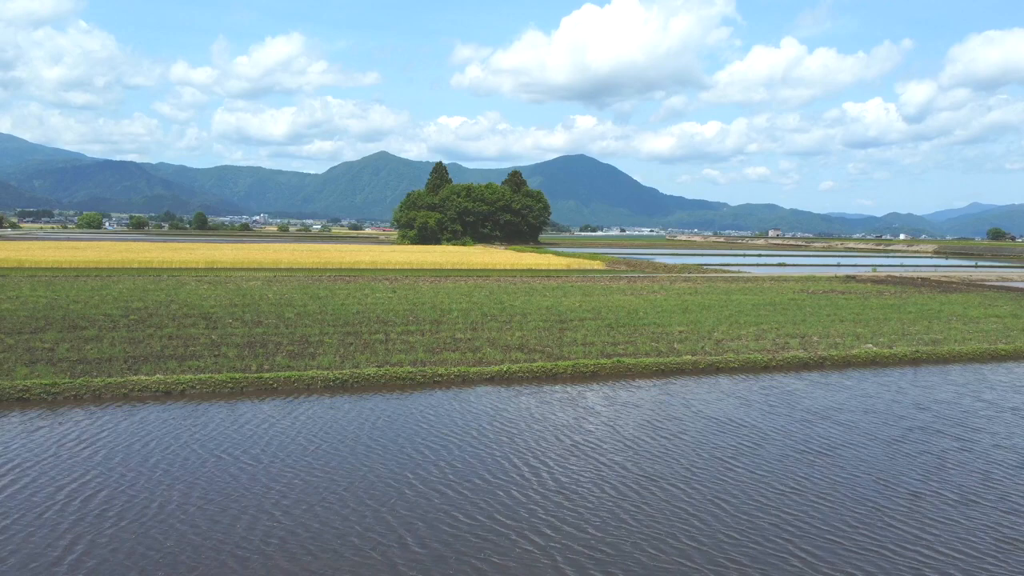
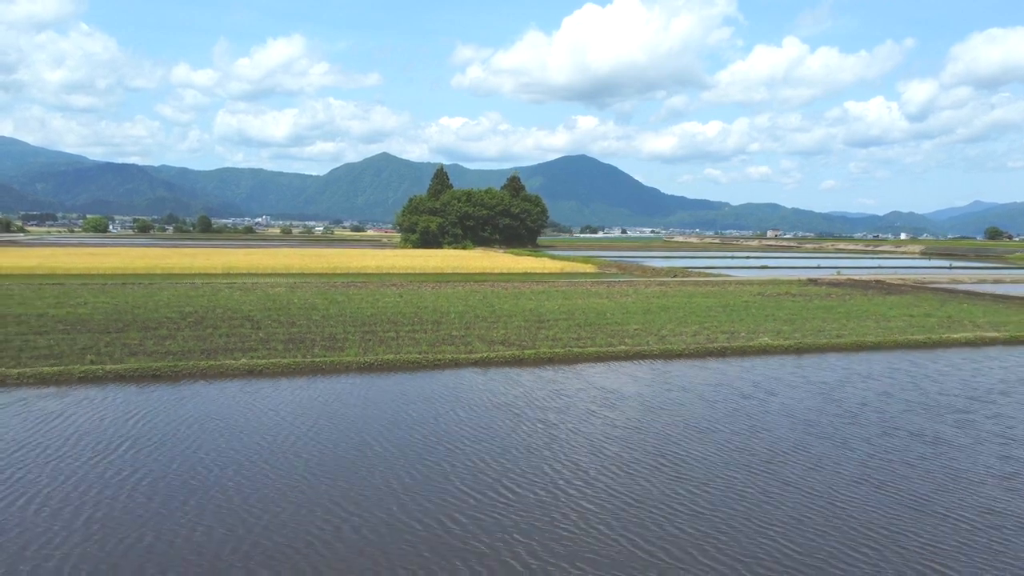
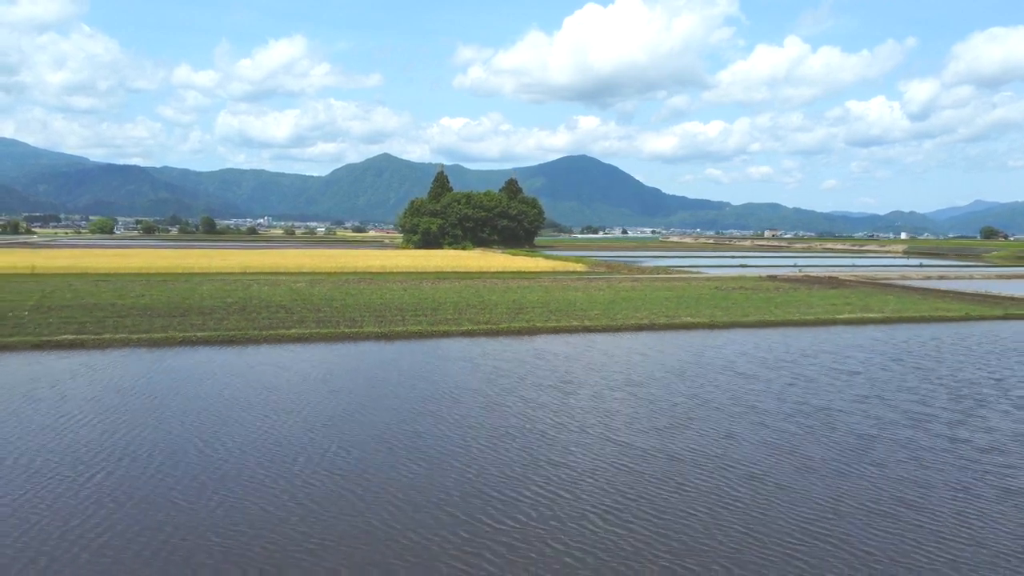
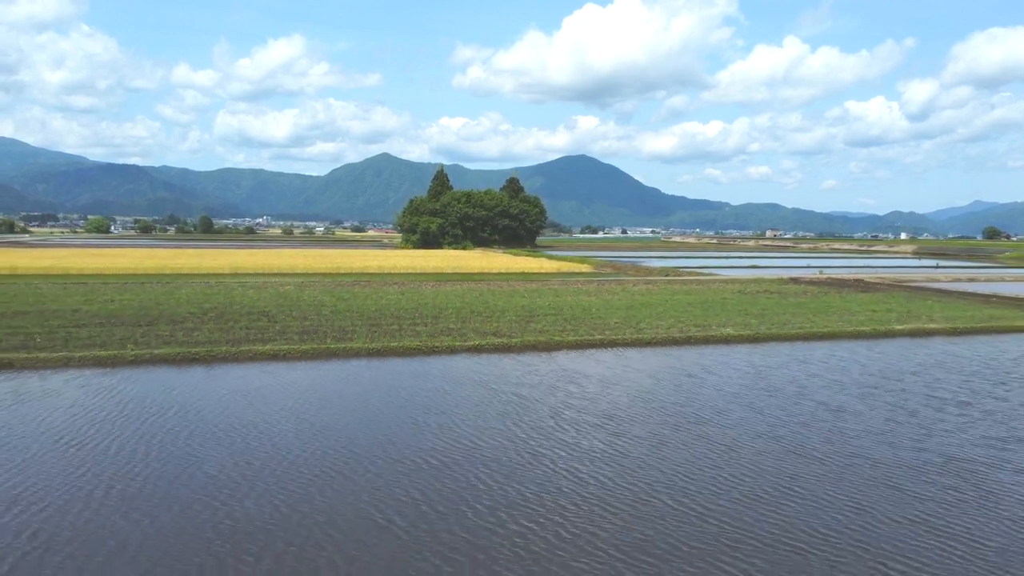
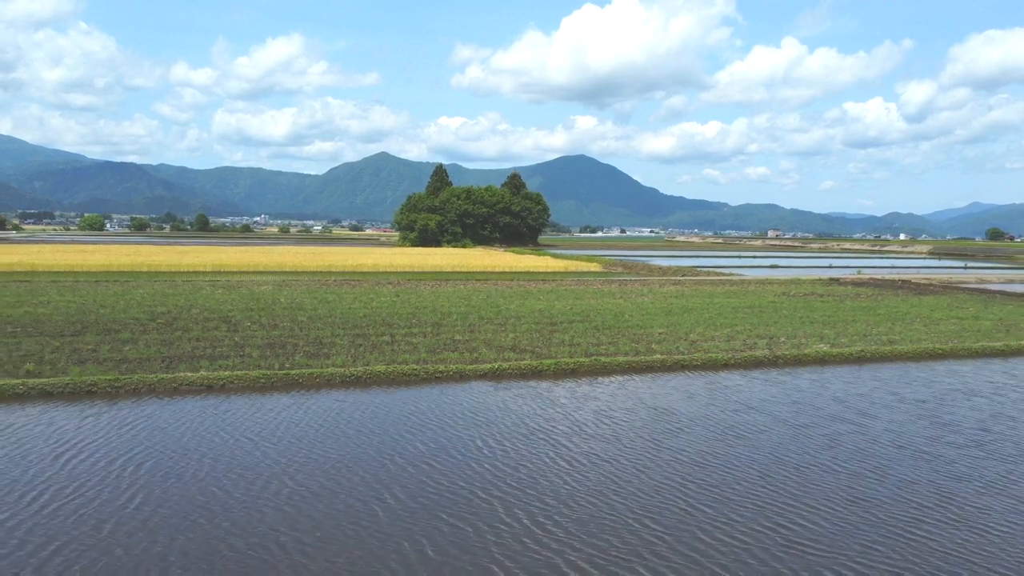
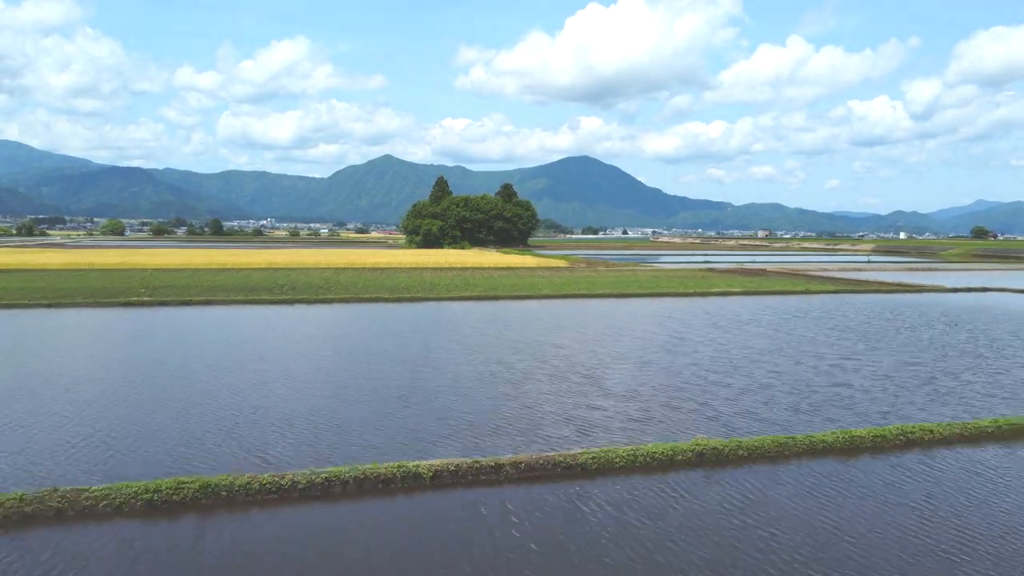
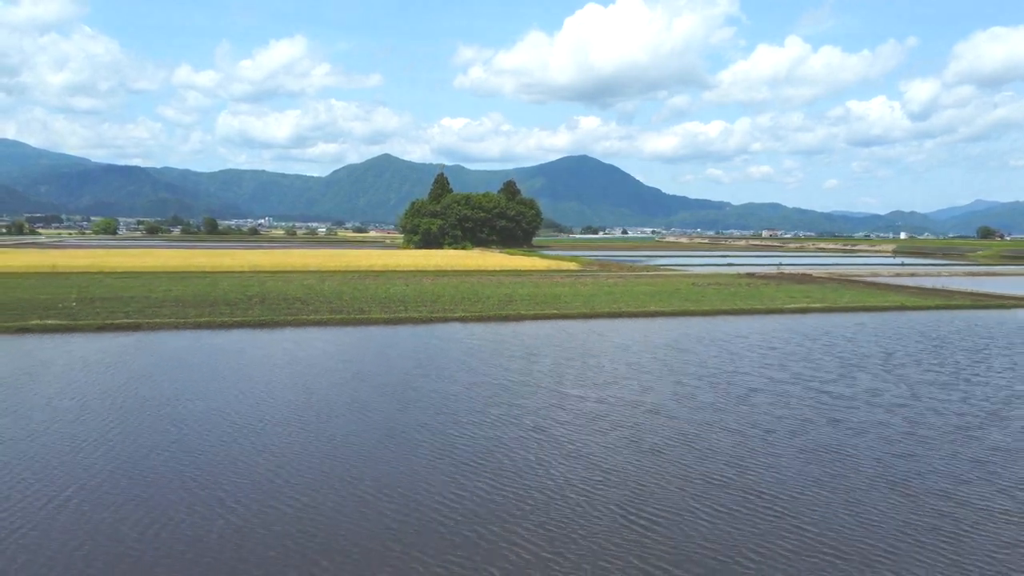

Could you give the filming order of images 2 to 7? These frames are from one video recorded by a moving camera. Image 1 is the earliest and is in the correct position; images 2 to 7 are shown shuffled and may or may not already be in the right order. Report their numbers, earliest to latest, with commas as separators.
5, 2, 4, 3, 7, 6
